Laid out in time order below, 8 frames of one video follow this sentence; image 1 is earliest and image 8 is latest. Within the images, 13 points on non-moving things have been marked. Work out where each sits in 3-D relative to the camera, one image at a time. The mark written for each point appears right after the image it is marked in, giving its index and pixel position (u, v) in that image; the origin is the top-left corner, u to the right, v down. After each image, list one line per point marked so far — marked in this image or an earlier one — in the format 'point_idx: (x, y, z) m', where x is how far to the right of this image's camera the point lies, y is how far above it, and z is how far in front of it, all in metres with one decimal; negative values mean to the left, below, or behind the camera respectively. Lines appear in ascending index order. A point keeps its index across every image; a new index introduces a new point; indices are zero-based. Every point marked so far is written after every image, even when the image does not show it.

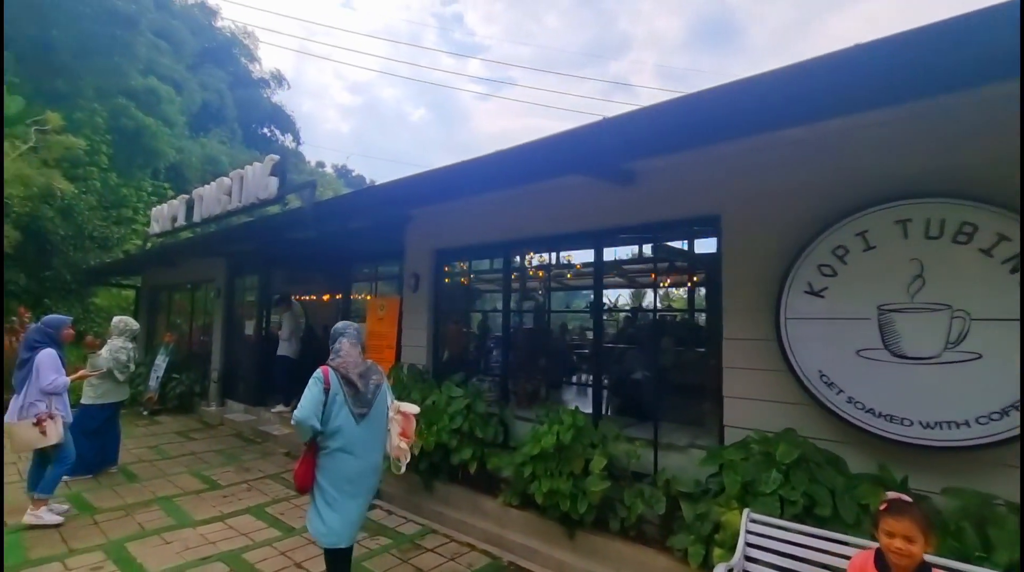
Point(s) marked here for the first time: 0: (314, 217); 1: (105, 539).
0: (-2.2, +0.8, +5.5) m
1: (-3.0, -1.9, +3.7) m
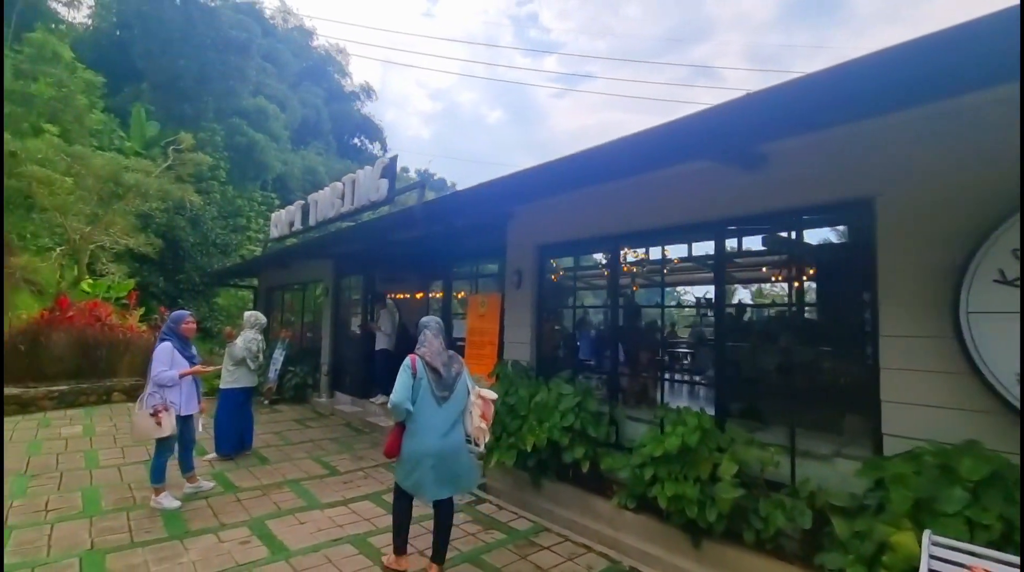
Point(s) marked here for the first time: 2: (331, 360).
0: (-1.1, +0.8, +5.7) m
1: (-2.1, -1.9, +4.0) m
2: (-3.4, -1.4, +9.3) m
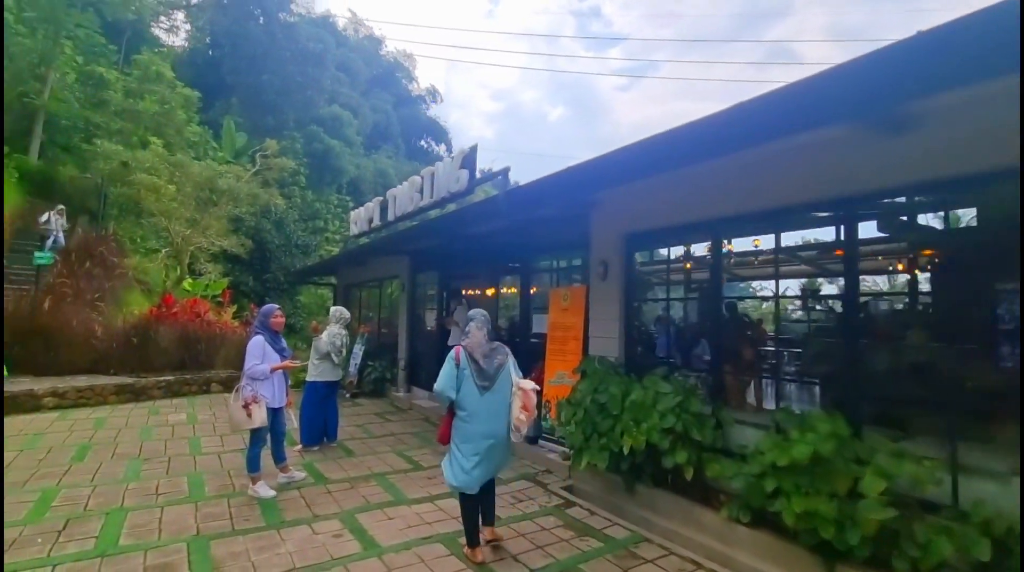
0: (-0.2, +0.9, +5.5) m
1: (-1.4, -1.8, +4.0) m
2: (-2.0, -1.3, +9.4) m
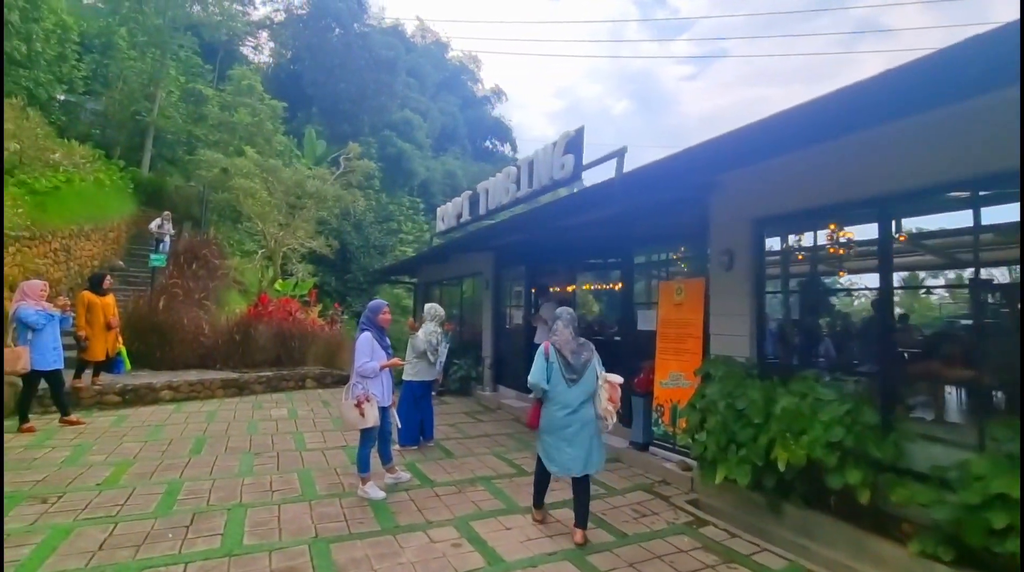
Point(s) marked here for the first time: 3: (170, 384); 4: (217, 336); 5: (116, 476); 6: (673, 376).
0: (+0.9, +0.9, +5.1) m
1: (-0.5, -1.8, +3.8) m
2: (-0.3, -1.3, +9.3) m
3: (-5.4, -1.5, +7.7) m
4: (-5.9, -1.0, +9.9) m
5: (-3.5, -1.7, +4.3) m
6: (+1.6, -0.9, +4.9) m
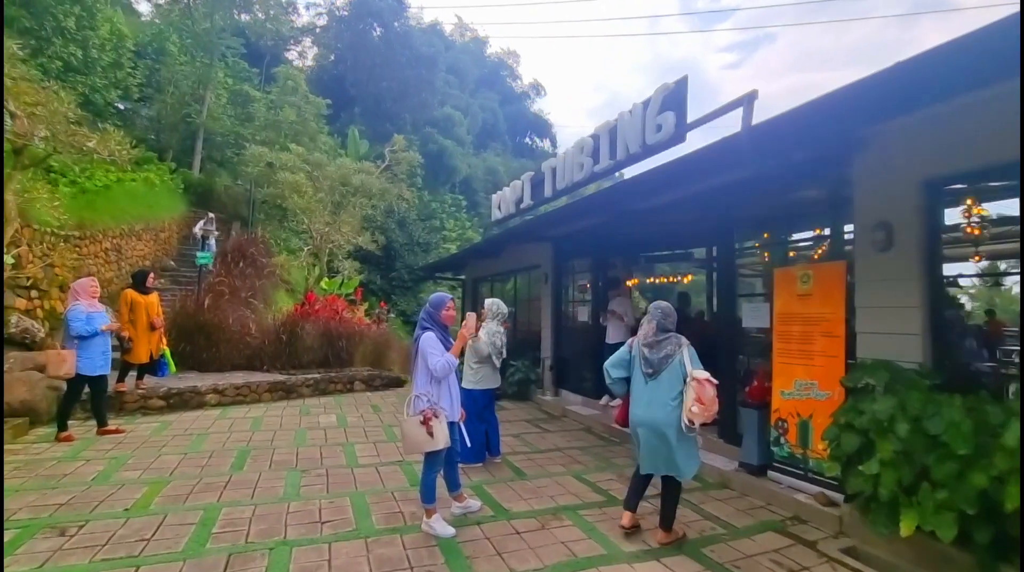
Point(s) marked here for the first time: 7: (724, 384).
0: (+1.6, +1.0, +4.2) m
1: (+0.2, -1.7, +3.0) m
2: (+0.7, -1.2, +8.4) m
3: (-4.4, -1.5, +7.3) m
4: (-4.8, -1.0, +9.5) m
5: (-2.8, -1.6, +3.8) m
6: (+2.3, -0.8, +4.0) m
7: (+2.1, -1.0, +4.9) m
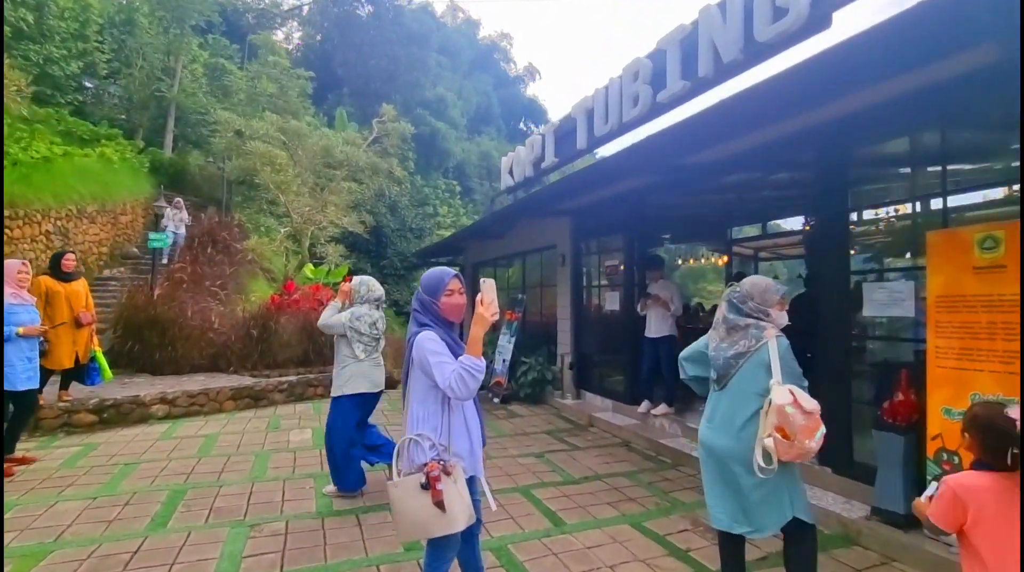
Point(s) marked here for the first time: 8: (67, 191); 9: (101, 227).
0: (+1.9, +1.2, +2.9) m
1: (+0.4, -1.6, +1.7) m
2: (+0.9, -0.9, +7.1) m
3: (-4.2, -1.3, +5.9) m
4: (-4.6, -0.7, +8.1) m
5: (-2.6, -1.5, +2.4) m
6: (+2.6, -0.6, +2.7) m
7: (+2.4, -0.8, +3.6) m
8: (-9.0, +1.9, +9.9) m
9: (-9.0, +1.3, +10.7) m
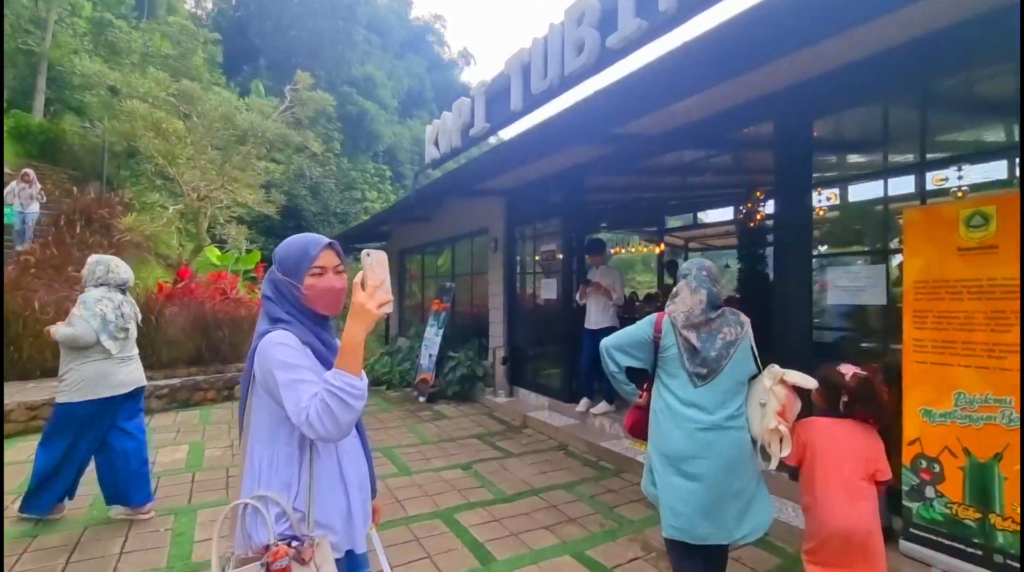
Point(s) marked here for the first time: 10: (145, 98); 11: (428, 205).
0: (+1.5, +1.3, +2.4) m
1: (+0.2, -1.5, +1.1) m
2: (-0.1, -0.8, +6.5) m
3: (-5.0, -1.2, +4.7) m
4: (-5.7, -0.5, +6.8) m
5: (-2.9, -1.4, +1.4) m
6: (+2.2, -0.5, +2.3) m
7: (+1.9, -0.7, +3.3) m
8: (-10.2, +2.2, +7.9) m
9: (-10.3, +1.6, +8.8) m
10: (-7.3, +3.6, +9.9) m
11: (-1.1, +1.1, +6.7) m
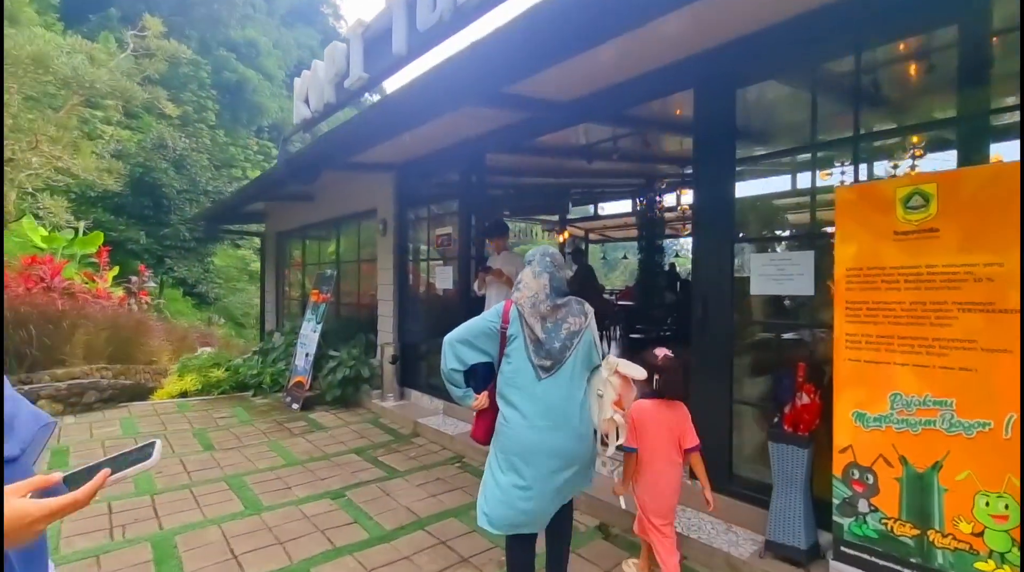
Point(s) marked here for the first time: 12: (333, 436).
0: (+1.0, +1.3, +2.0) m
1: (0.0, -1.5, +0.5) m
2: (-1.3, -0.6, +5.8) m
3: (-5.8, -1.0, +3.0) m
4: (-6.9, -0.4, +4.9) m
5: (-3.1, -1.4, +0.2) m
6: (+1.7, -0.5, +2.1) m
7: (+1.2, -0.6, +2.9) m
8: (-11.6, +2.4, +5.1) m
9: (-11.8, +1.8, +5.9) m
10: (-9.0, +3.9, +7.5) m
11: (-2.4, +1.3, +5.7) m
12: (-1.7, -1.5, +4.8) m
